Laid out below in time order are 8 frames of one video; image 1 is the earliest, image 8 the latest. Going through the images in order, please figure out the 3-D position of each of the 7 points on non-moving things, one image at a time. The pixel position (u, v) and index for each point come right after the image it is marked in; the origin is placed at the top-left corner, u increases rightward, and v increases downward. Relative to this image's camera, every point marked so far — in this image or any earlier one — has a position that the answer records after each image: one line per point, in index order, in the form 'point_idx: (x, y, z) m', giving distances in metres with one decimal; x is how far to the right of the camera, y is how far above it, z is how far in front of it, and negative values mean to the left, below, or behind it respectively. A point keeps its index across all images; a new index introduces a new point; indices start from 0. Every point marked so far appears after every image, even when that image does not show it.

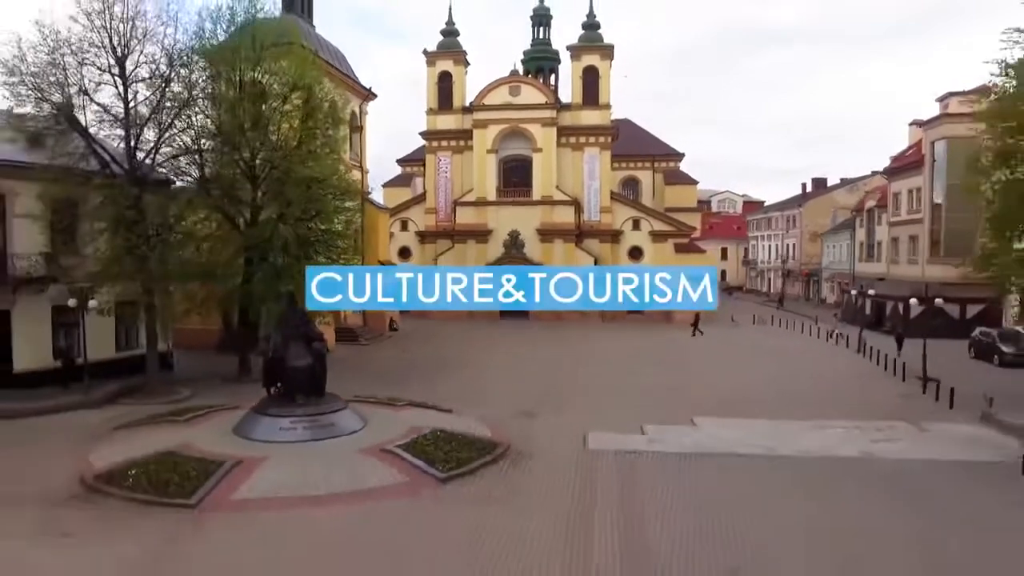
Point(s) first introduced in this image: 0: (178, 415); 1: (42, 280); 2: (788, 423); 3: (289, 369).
0: (-9.1, -3.5, +15.3) m
1: (-15.1, +0.3, +17.9) m
2: (+8.0, -4.0, +16.1) m
3: (-5.3, -2.0, +13.4) m
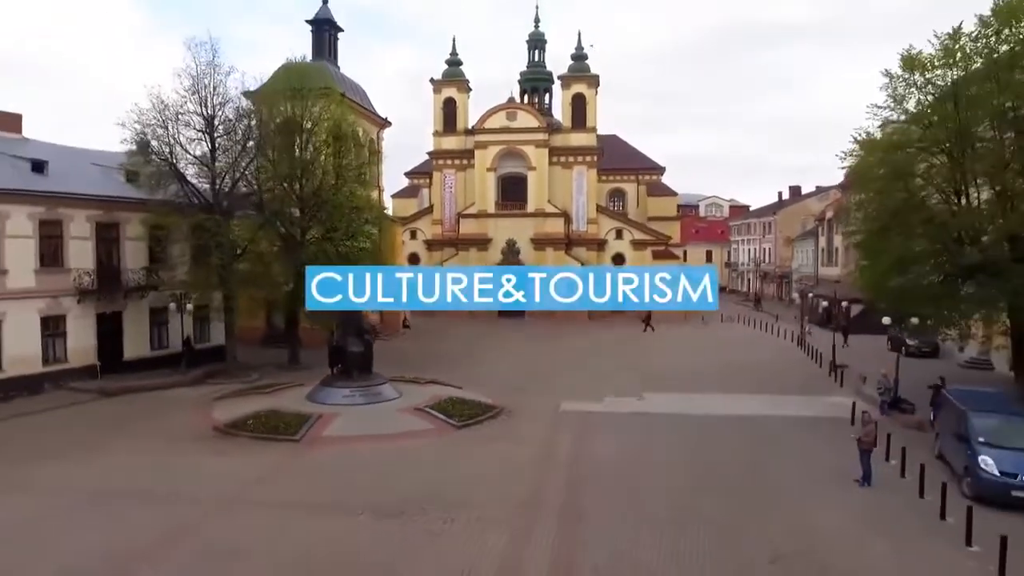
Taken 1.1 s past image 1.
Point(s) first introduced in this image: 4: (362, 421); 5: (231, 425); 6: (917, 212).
0: (-9.3, -3.8, +20.6) m
1: (-15.3, 0.0, +23.2) m
2: (+7.8, -4.3, +21.5) m
3: (-5.6, -2.3, +18.7) m
4: (-4.6, -4.1, +17.0) m
5: (-8.3, -4.1, +16.5) m
6: (+13.5, +2.4, +18.5) m
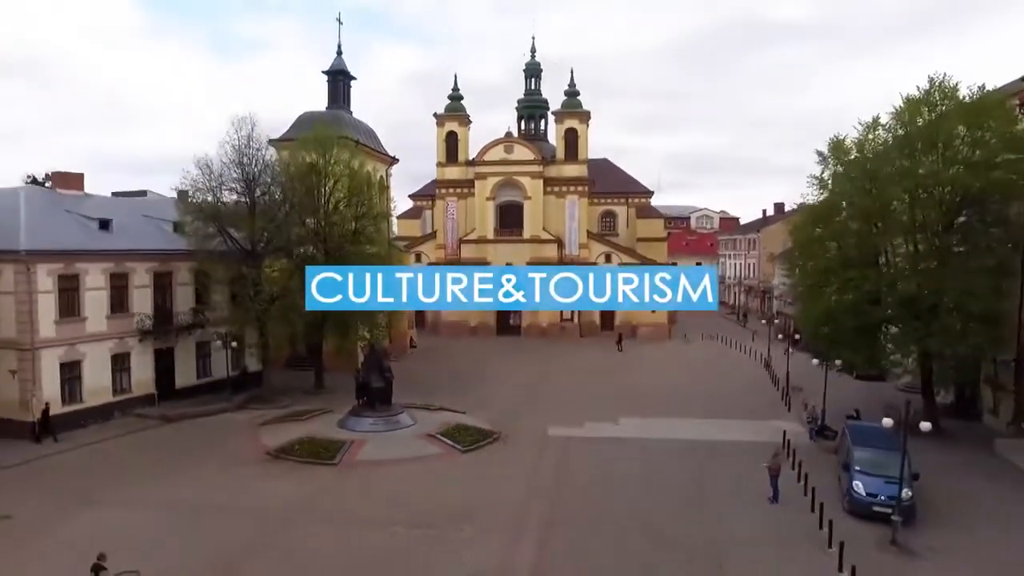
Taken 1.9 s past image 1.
0: (-9.5, -5.7, +24.4) m
1: (-15.5, -1.9, +27.1) m
2: (+7.6, -6.1, +25.3) m
3: (-5.8, -4.1, +22.6) m
4: (-4.8, -6.0, +20.8) m
5: (-8.5, -6.0, +20.4) m
6: (+13.3, +0.5, +22.3) m
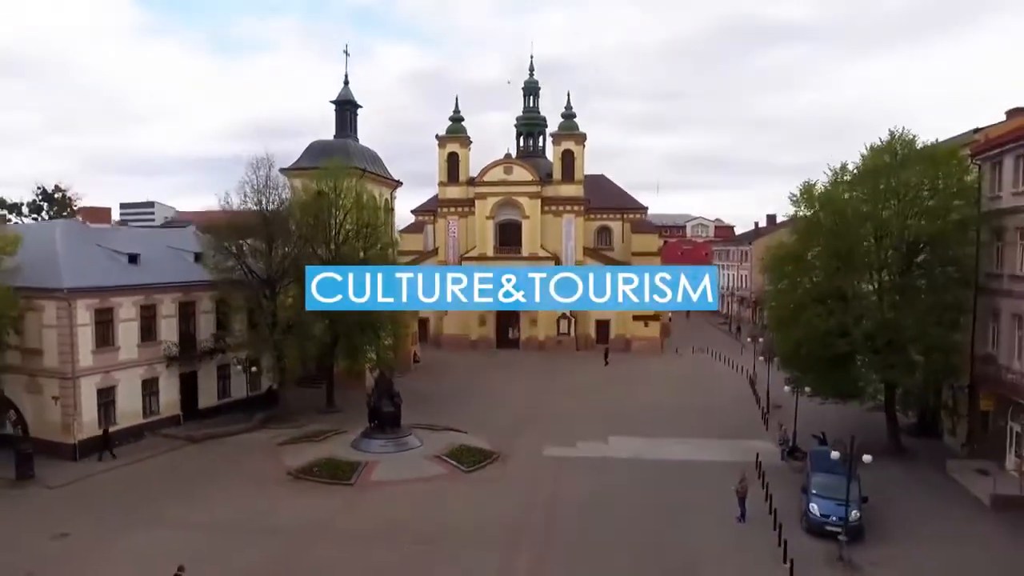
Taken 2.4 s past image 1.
0: (-9.6, -7.1, +26.5) m
1: (-15.6, -3.3, +29.2) m
2: (+7.5, -7.5, +27.4) m
3: (-5.8, -5.6, +24.7) m
4: (-4.8, -7.4, +22.9) m
5: (-8.6, -7.5, +22.5) m
6: (+13.2, -0.9, +24.4) m
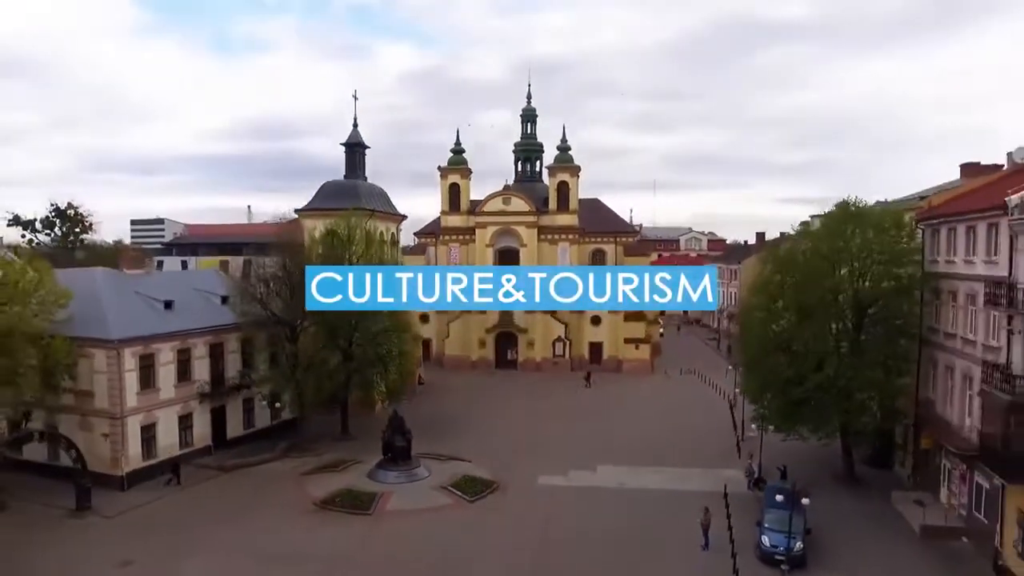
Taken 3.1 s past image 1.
0: (-9.7, -9.5, +29.6) m
1: (-15.7, -5.8, +32.3) m
2: (+7.4, -9.9, +30.5) m
3: (-6.0, -8.0, +27.8) m
4: (-5.0, -9.9, +26.0) m
5: (-8.7, -9.9, +25.6) m
6: (+13.0, -3.3, +27.6) m
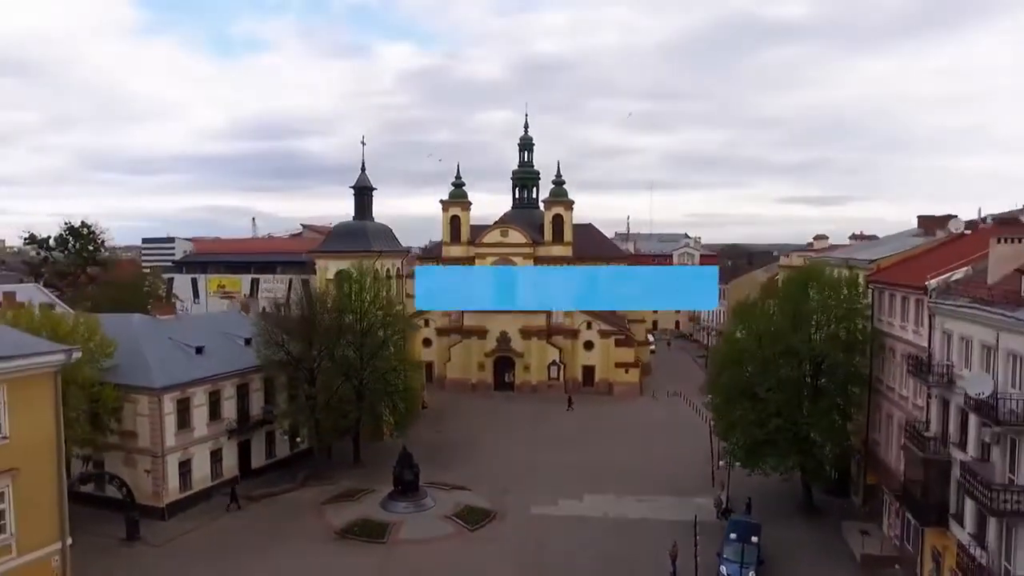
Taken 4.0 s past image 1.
0: (-9.9, -12.4, +33.1) m
1: (-16.0, -8.7, +35.8) m
2: (+7.1, -12.8, +34.1) m
3: (-6.2, -10.9, +31.3) m
4: (-5.2, -12.8, +29.5) m
5: (-8.9, -12.8, +29.1) m
6: (+12.8, -6.2, +31.1) m
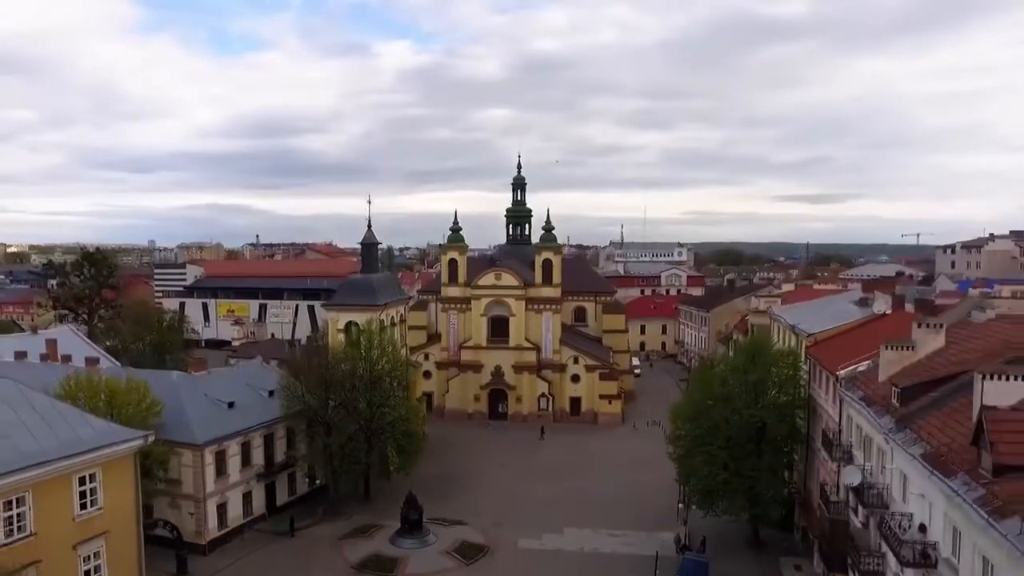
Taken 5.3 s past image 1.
0: (-10.6, -16.9, +38.4) m
1: (-16.6, -13.1, +41.0) m
2: (+6.5, -17.3, +39.4) m
3: (-6.8, -15.4, +36.6) m
4: (-5.8, -17.3, +34.8) m
5: (-9.6, -17.3, +34.4) m
6: (+12.2, -10.7, +36.4) m
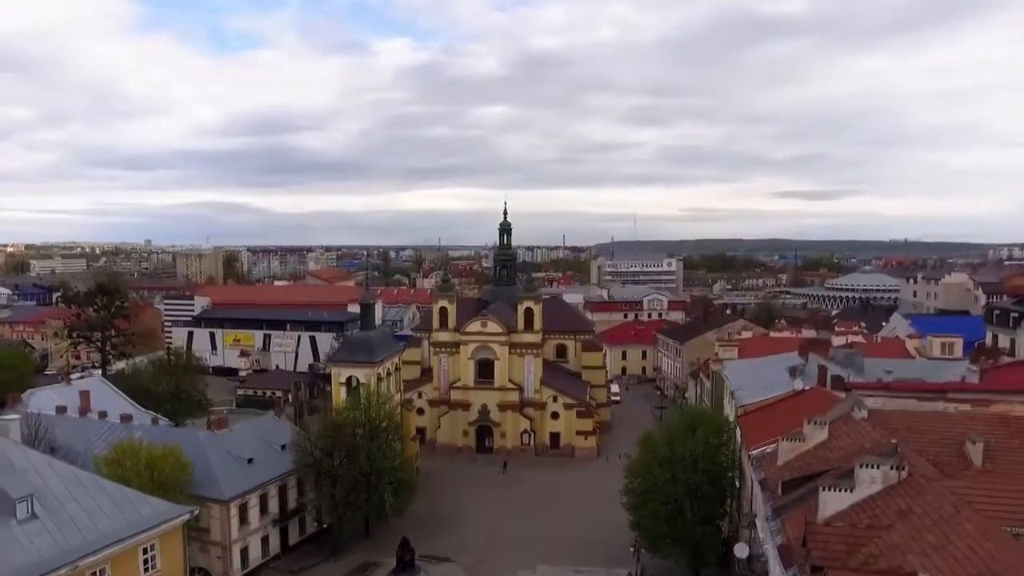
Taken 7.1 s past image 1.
0: (-12.3, -22.9, +45.0) m
1: (-18.4, -19.1, +47.5) m
2: (+4.8, -23.3, +46.1) m
3: (-8.5, -21.4, +43.2) m
4: (-7.5, -23.3, +41.4) m
5: (-11.3, -23.3, +41.0) m
6: (+10.5, -16.7, +43.1) m
